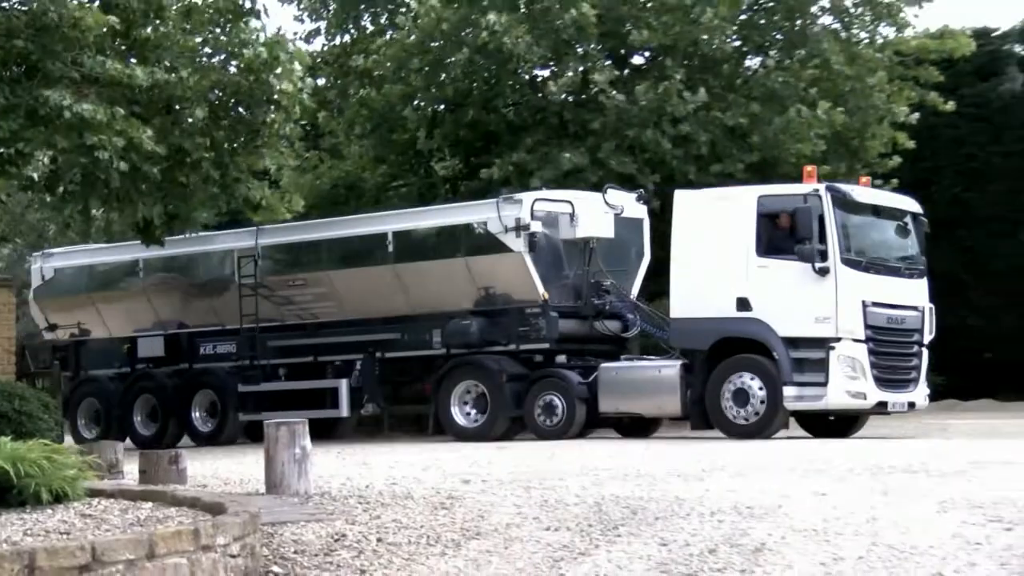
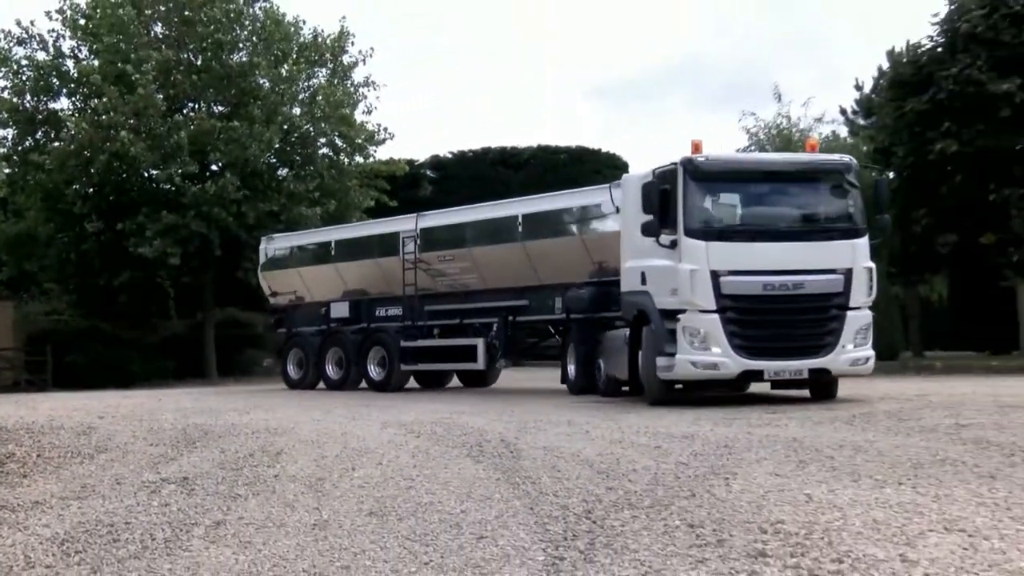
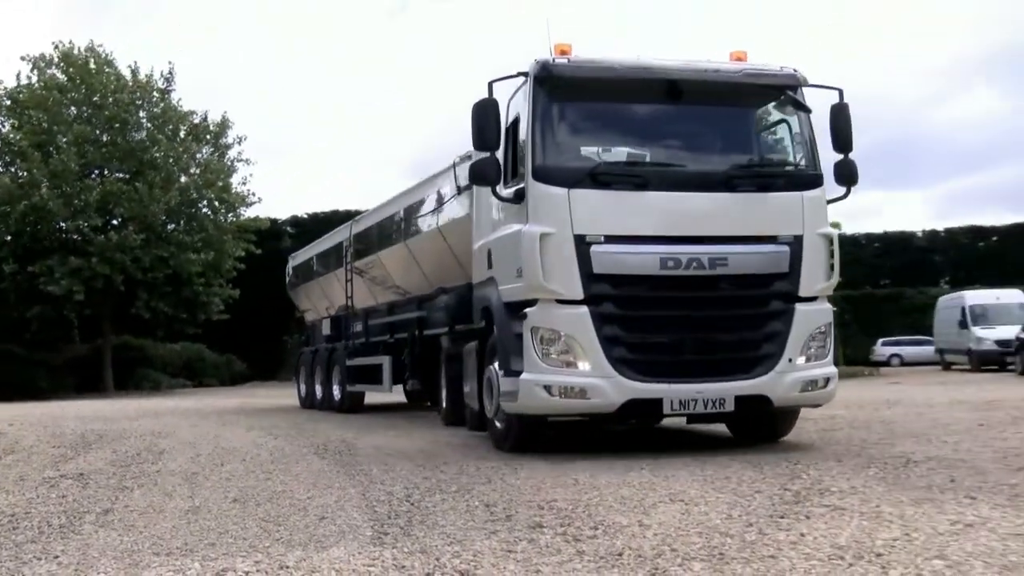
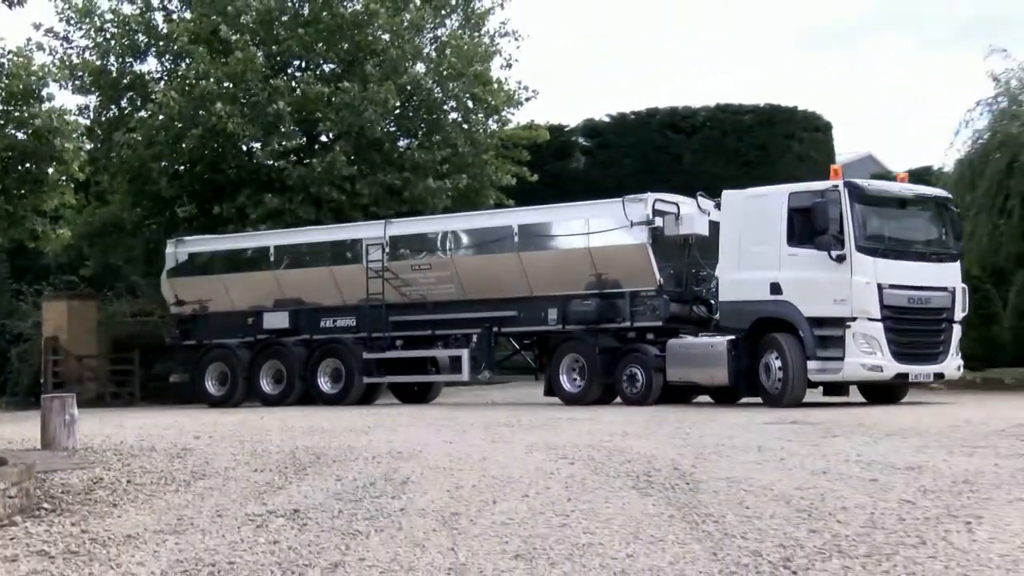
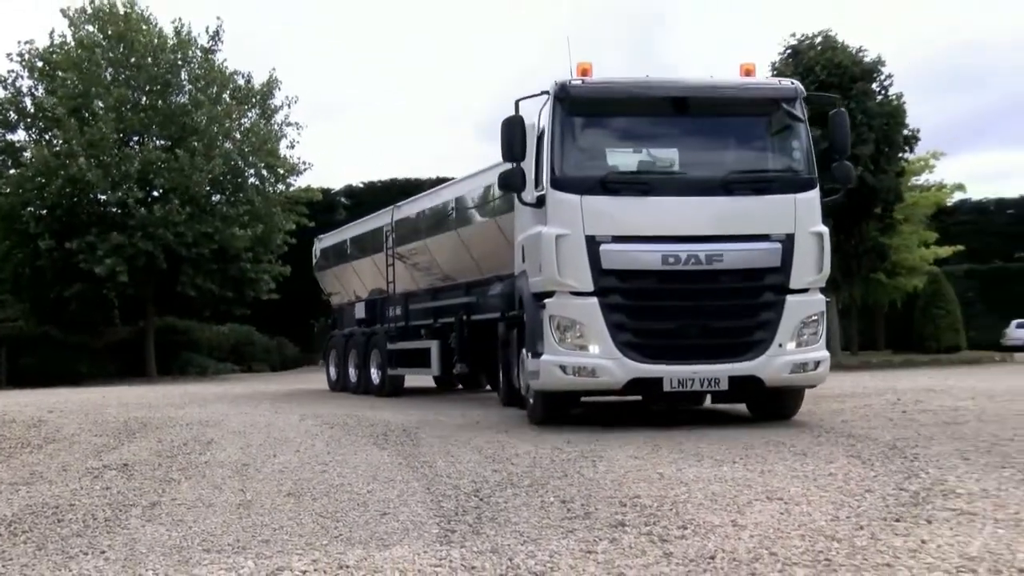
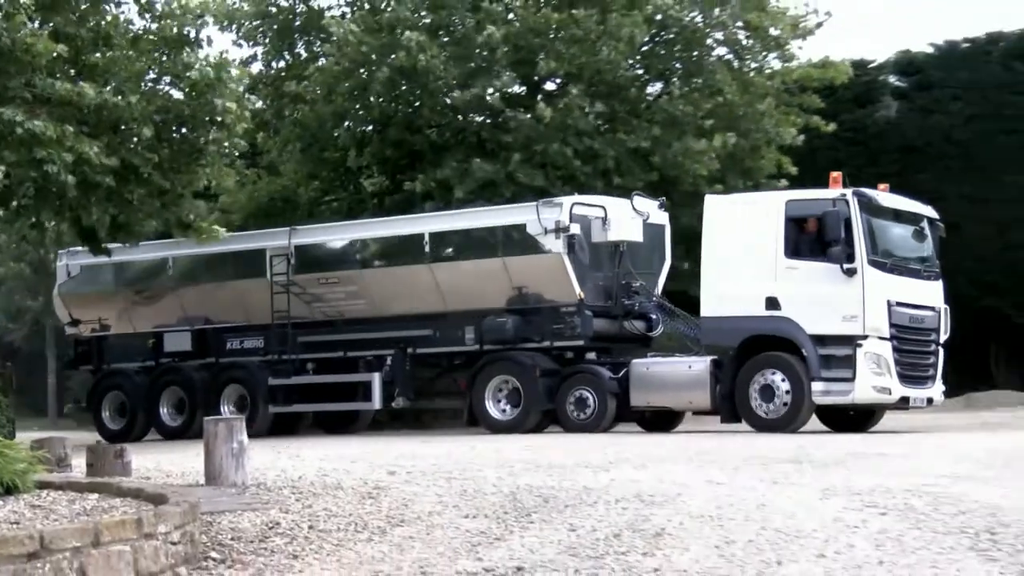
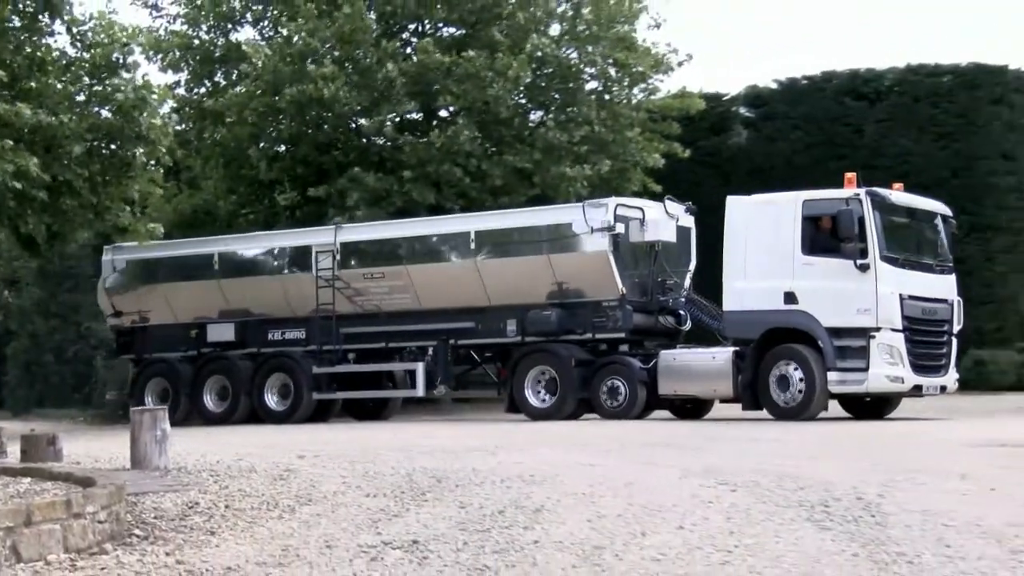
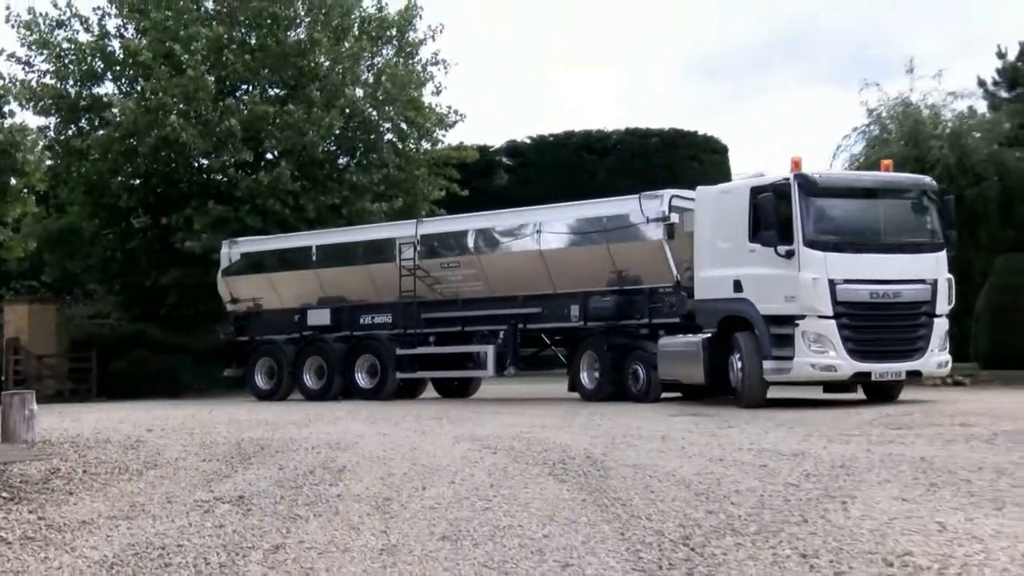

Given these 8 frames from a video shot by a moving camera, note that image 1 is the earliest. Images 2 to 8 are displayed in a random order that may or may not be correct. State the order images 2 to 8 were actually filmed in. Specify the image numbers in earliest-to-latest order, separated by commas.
6, 7, 4, 8, 2, 5, 3
